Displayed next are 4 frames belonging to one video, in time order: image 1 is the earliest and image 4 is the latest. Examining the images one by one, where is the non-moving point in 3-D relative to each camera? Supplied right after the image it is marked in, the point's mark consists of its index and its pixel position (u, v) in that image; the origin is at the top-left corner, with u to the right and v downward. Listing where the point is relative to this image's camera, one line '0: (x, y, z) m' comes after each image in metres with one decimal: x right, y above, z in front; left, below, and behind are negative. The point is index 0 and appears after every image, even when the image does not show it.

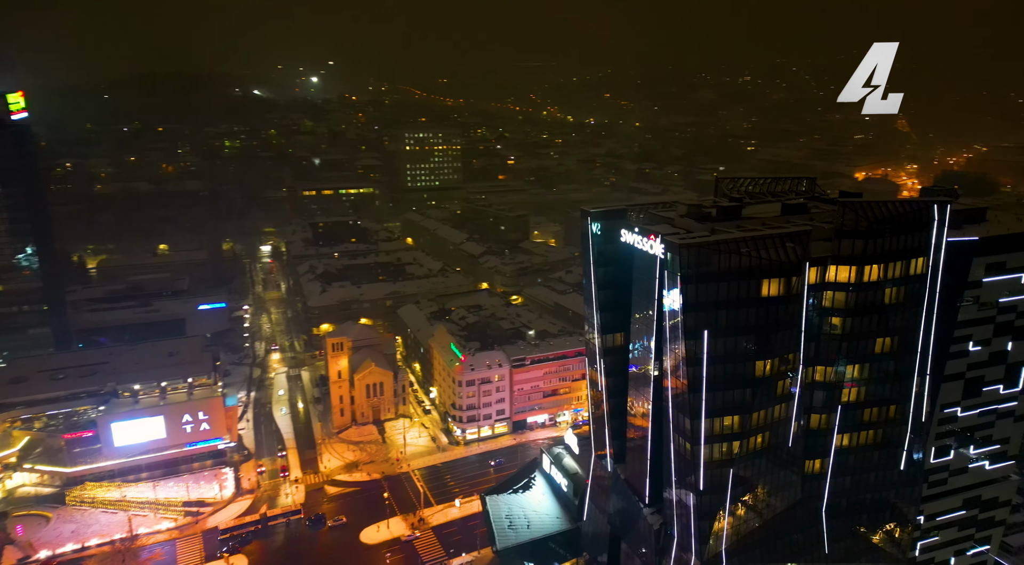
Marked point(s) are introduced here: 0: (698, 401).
0: (+4.0, -2.5, +14.5) m
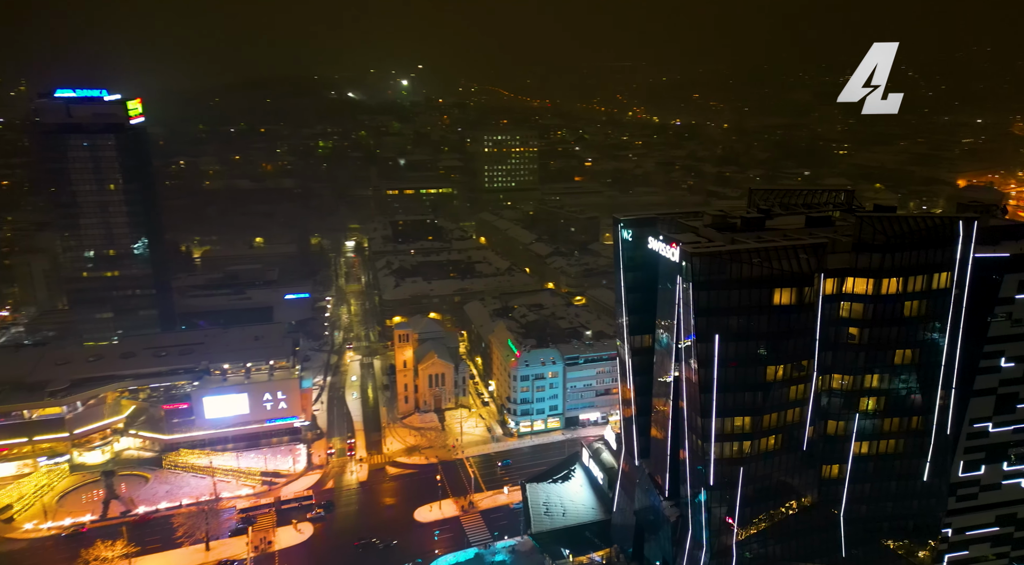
0: (+4.5, -2.7, +15.4) m
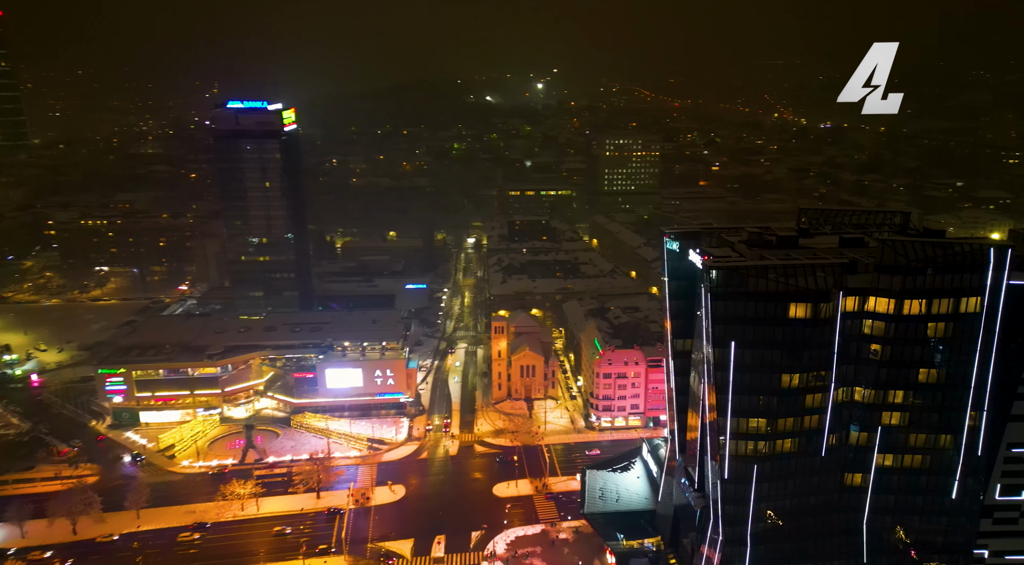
0: (+5.3, -3.0, +16.9) m
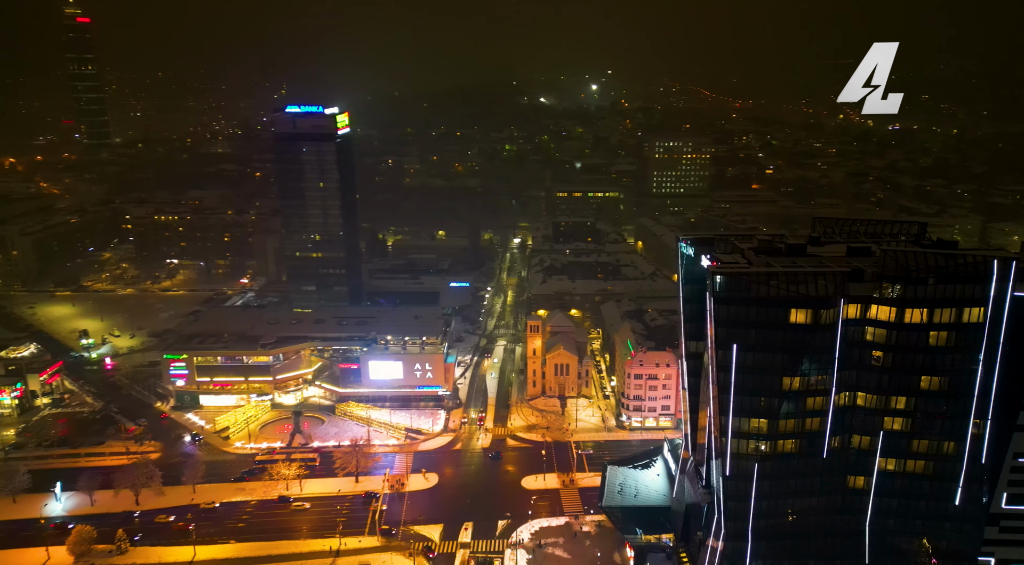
0: (+5.6, -3.1, +17.6) m
